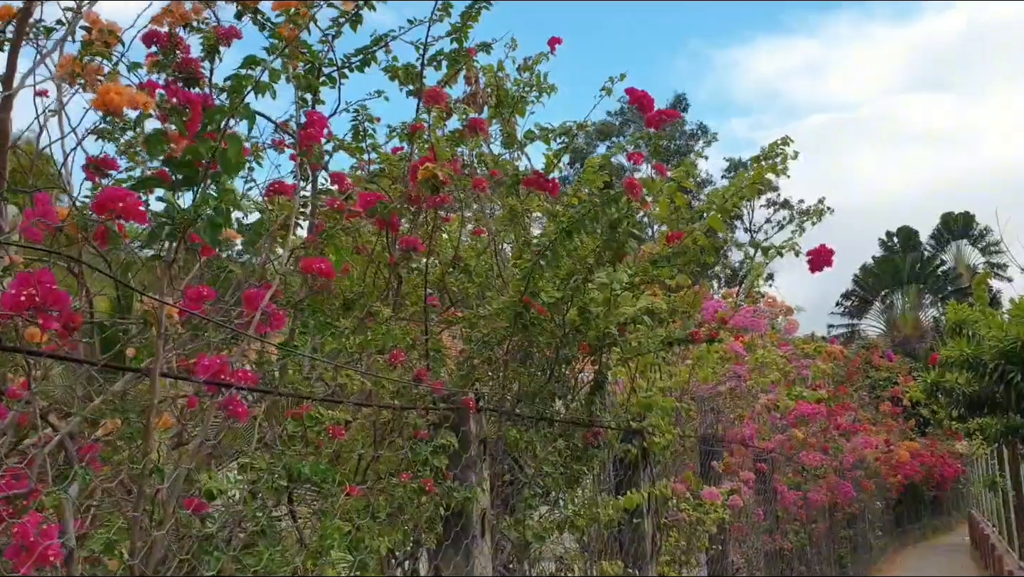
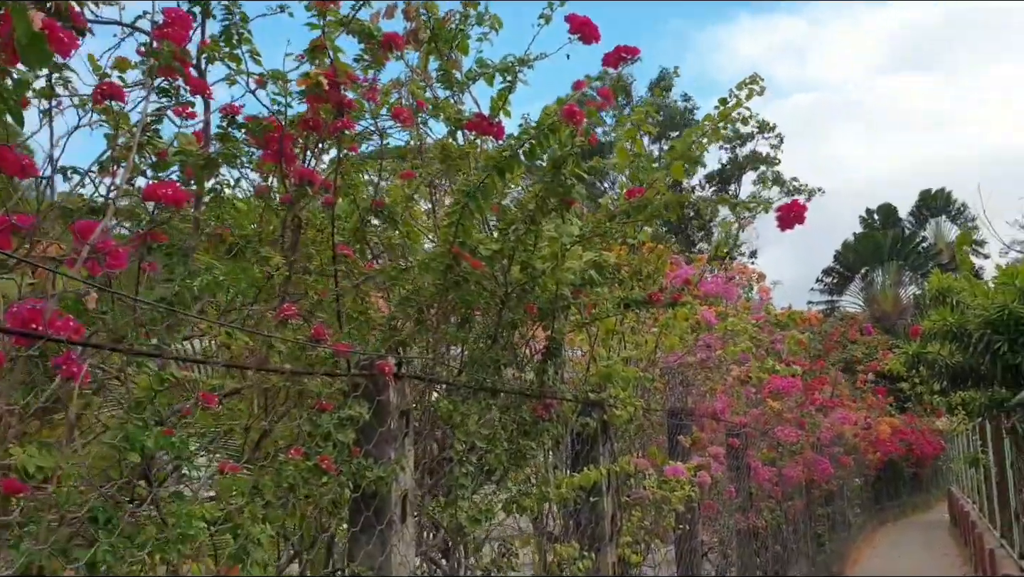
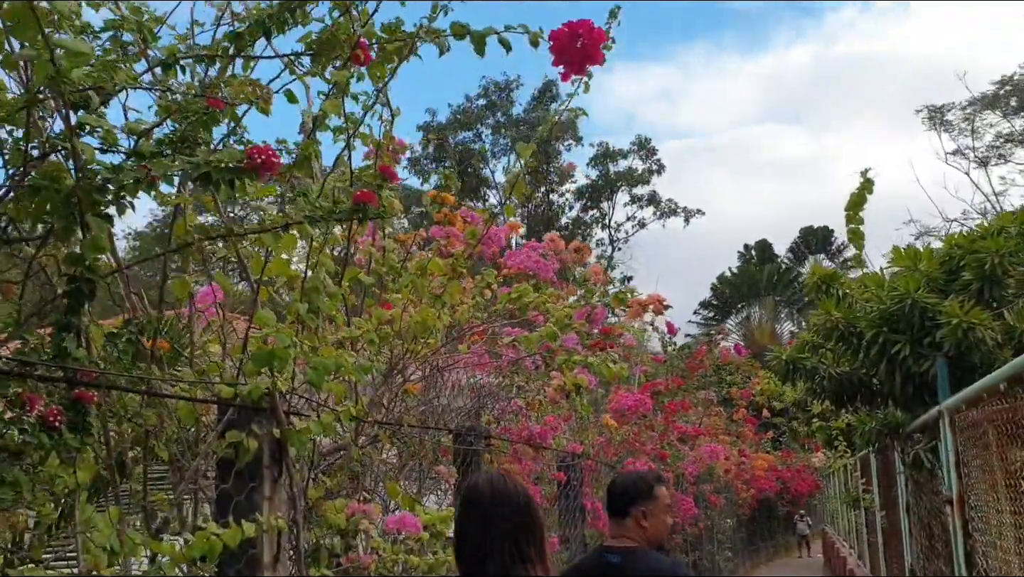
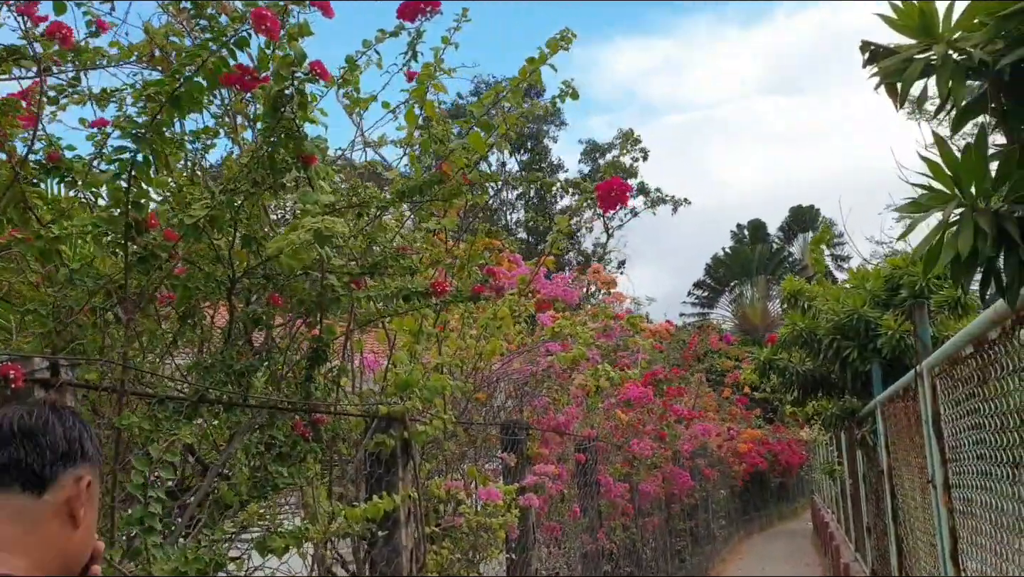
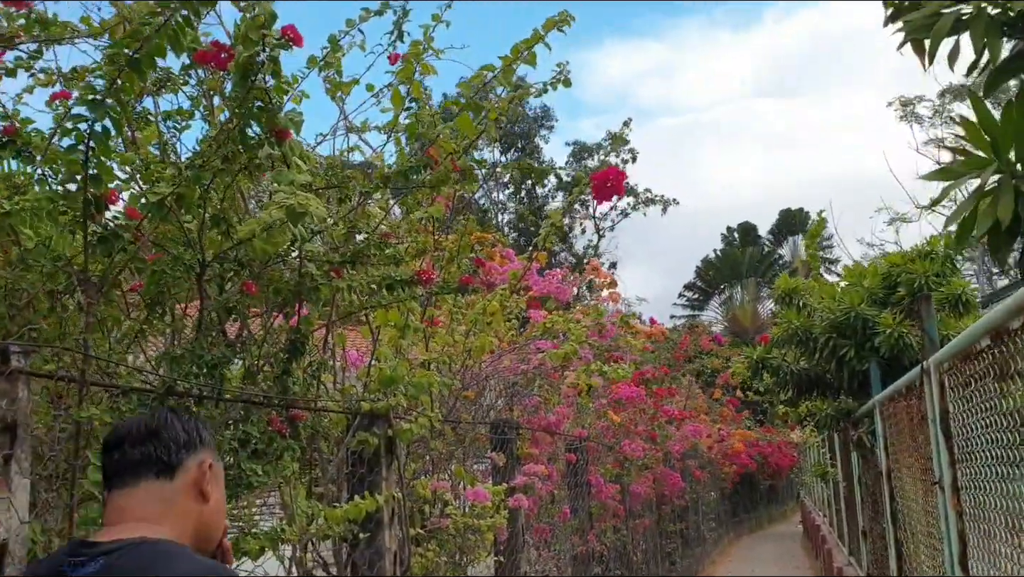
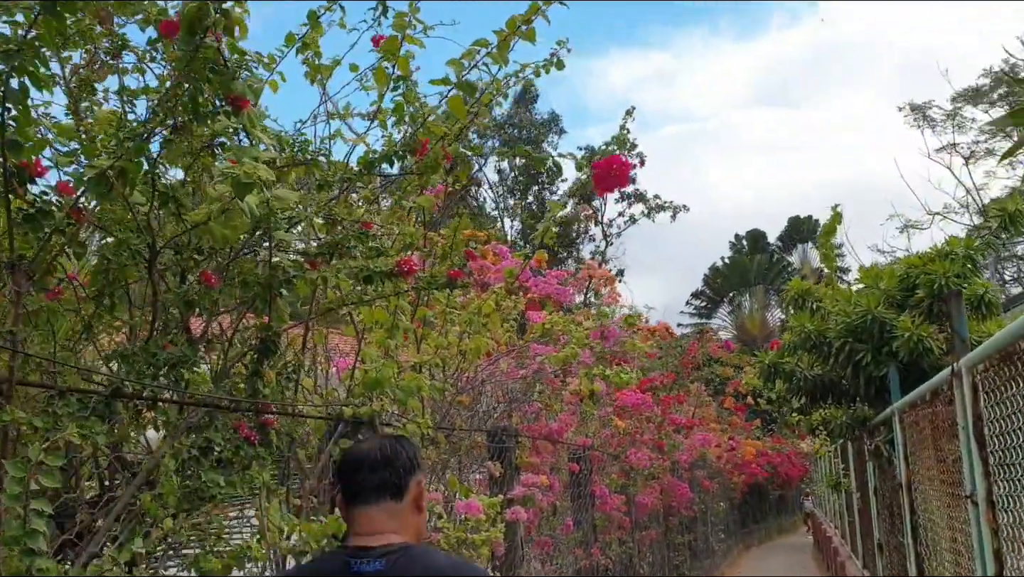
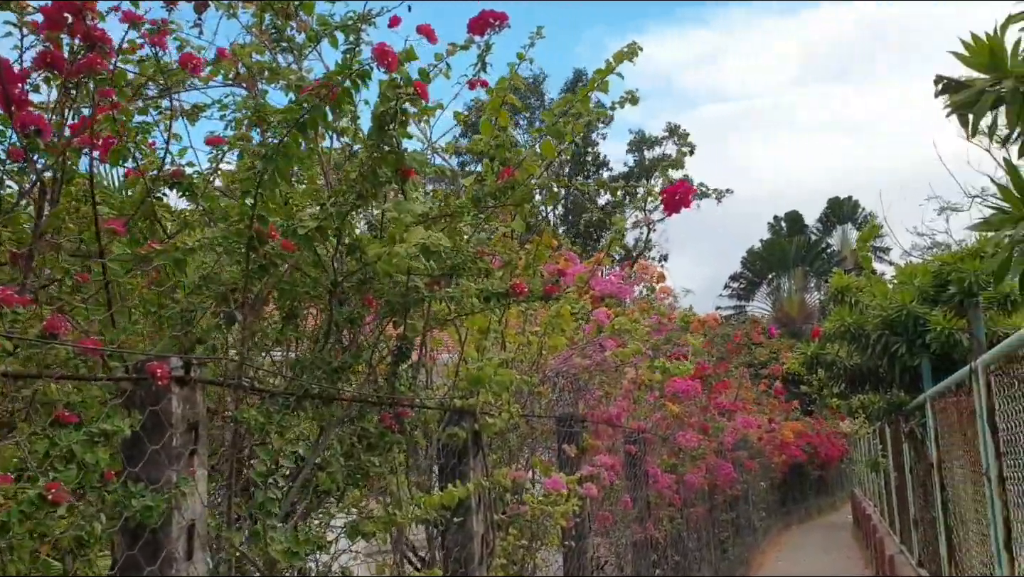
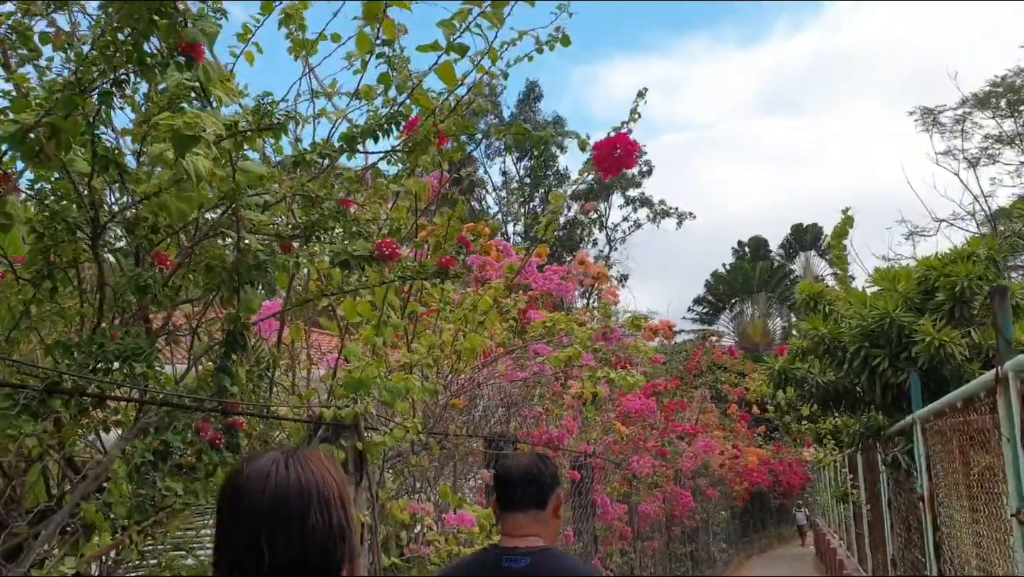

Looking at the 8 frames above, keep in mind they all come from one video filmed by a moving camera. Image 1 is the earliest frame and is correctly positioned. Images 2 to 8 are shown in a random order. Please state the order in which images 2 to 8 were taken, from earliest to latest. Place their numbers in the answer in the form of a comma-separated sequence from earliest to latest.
2, 7, 4, 5, 6, 8, 3
